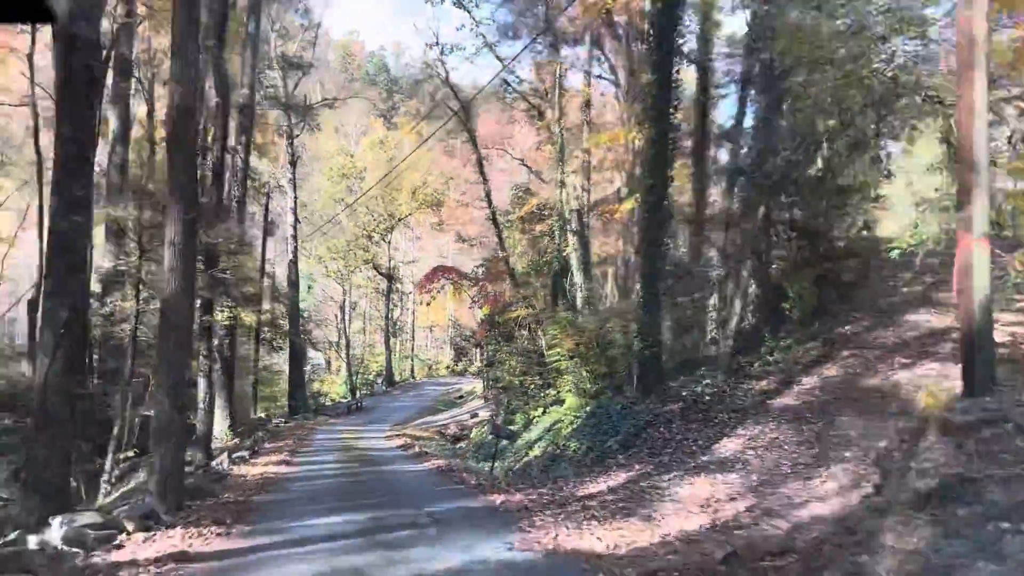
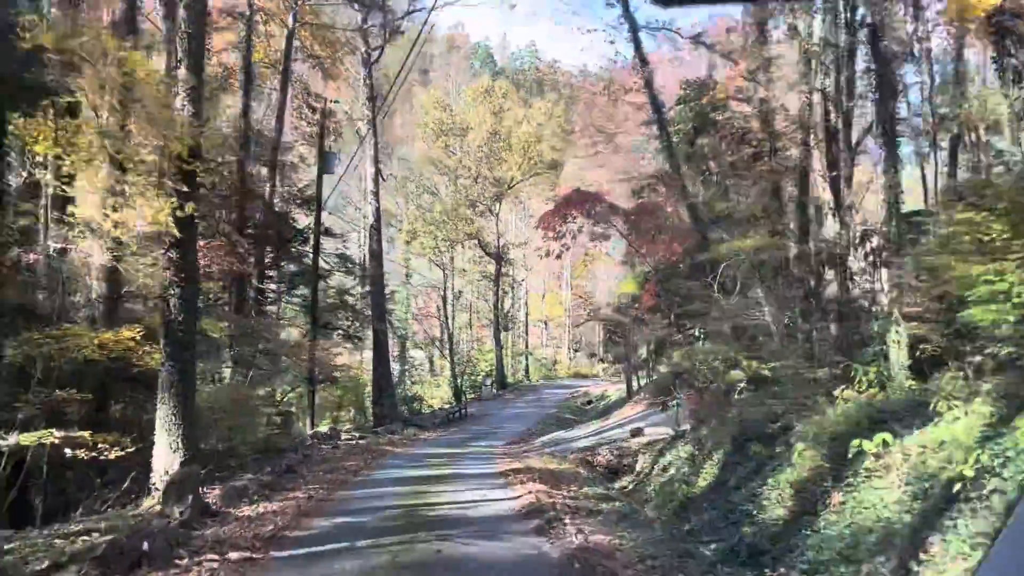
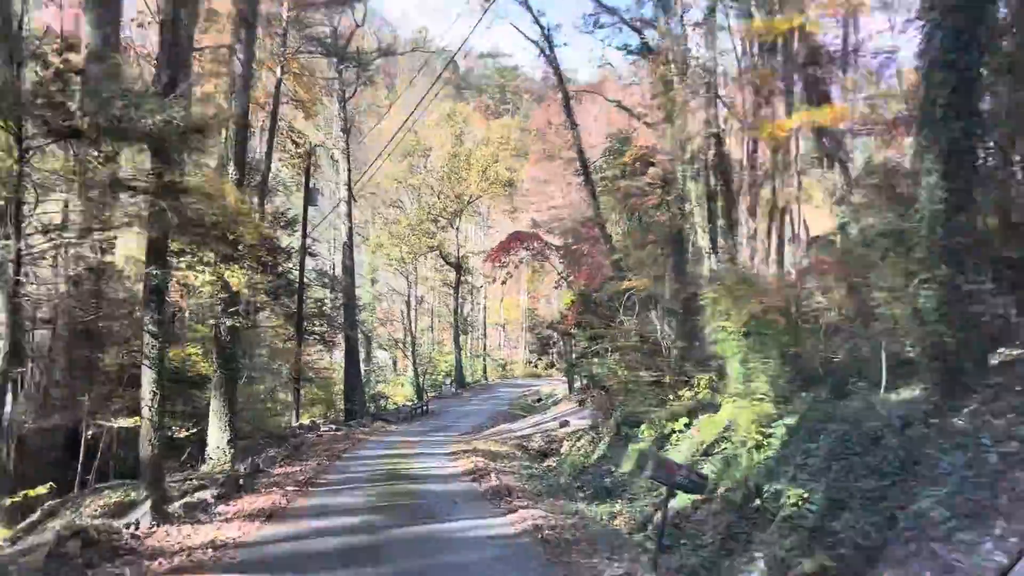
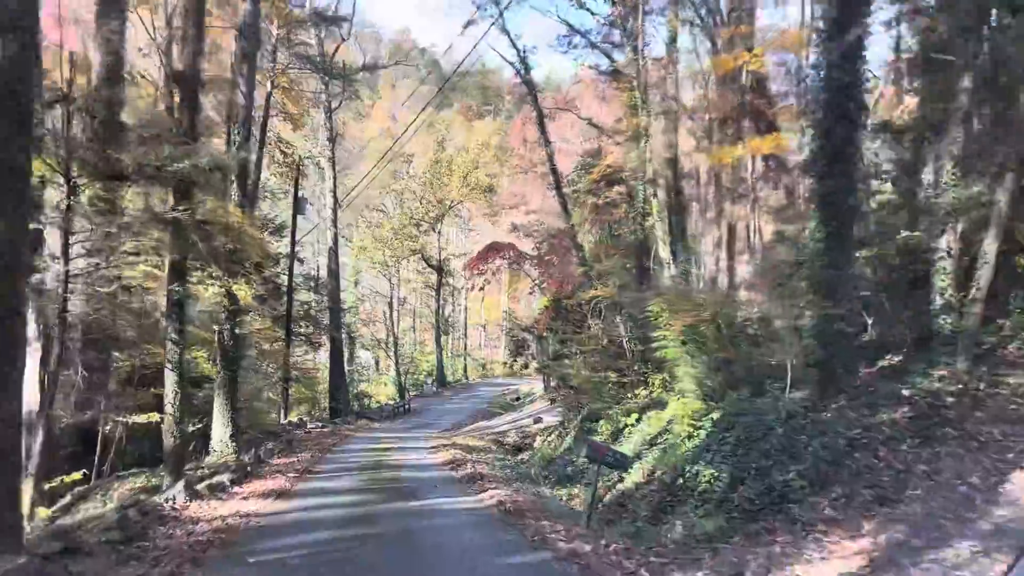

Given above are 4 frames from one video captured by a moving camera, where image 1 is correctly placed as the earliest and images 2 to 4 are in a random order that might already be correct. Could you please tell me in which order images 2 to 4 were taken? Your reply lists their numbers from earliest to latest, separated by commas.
4, 3, 2
